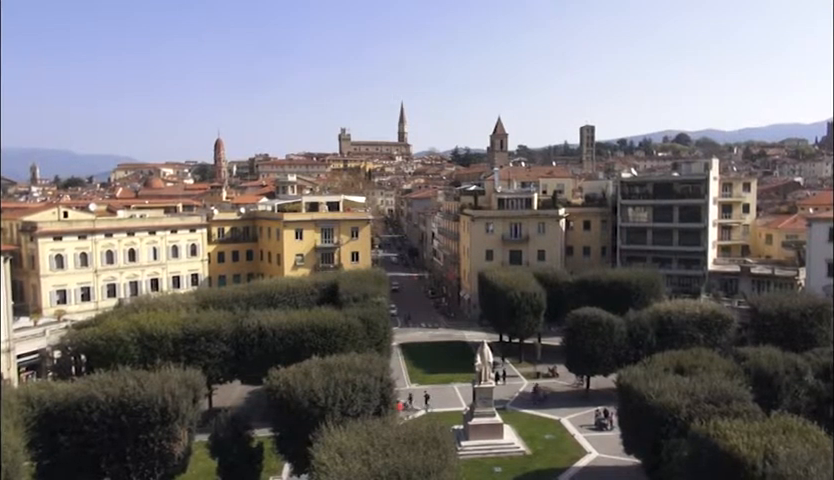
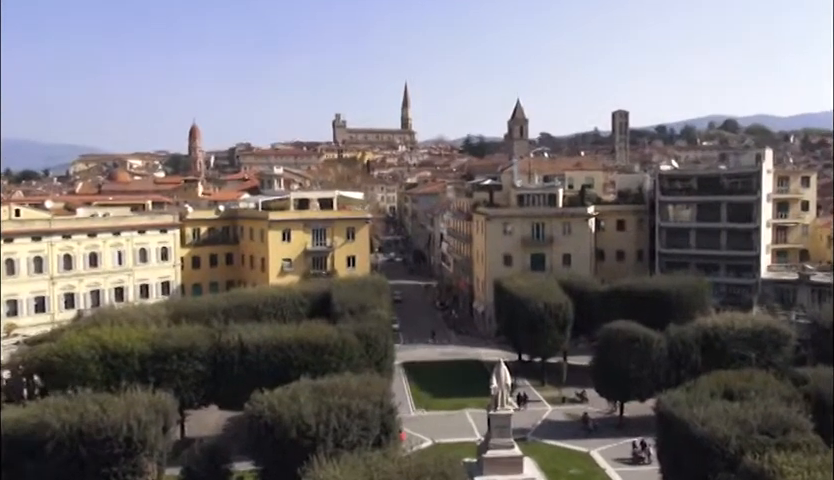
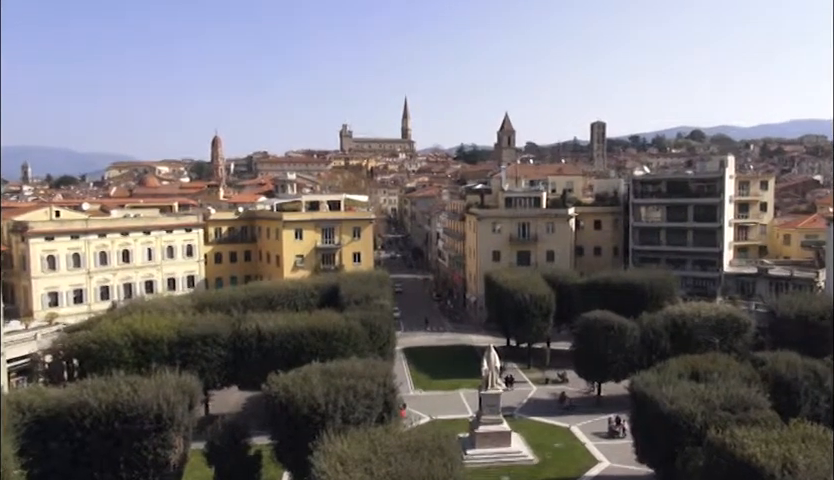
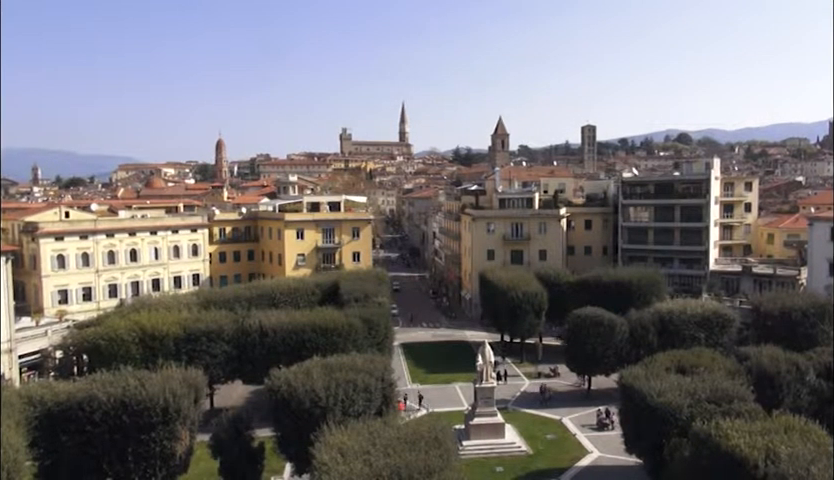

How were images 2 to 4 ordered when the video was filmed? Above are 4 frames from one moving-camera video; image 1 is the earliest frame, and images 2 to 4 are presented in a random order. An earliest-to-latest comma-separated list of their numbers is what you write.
4, 3, 2
